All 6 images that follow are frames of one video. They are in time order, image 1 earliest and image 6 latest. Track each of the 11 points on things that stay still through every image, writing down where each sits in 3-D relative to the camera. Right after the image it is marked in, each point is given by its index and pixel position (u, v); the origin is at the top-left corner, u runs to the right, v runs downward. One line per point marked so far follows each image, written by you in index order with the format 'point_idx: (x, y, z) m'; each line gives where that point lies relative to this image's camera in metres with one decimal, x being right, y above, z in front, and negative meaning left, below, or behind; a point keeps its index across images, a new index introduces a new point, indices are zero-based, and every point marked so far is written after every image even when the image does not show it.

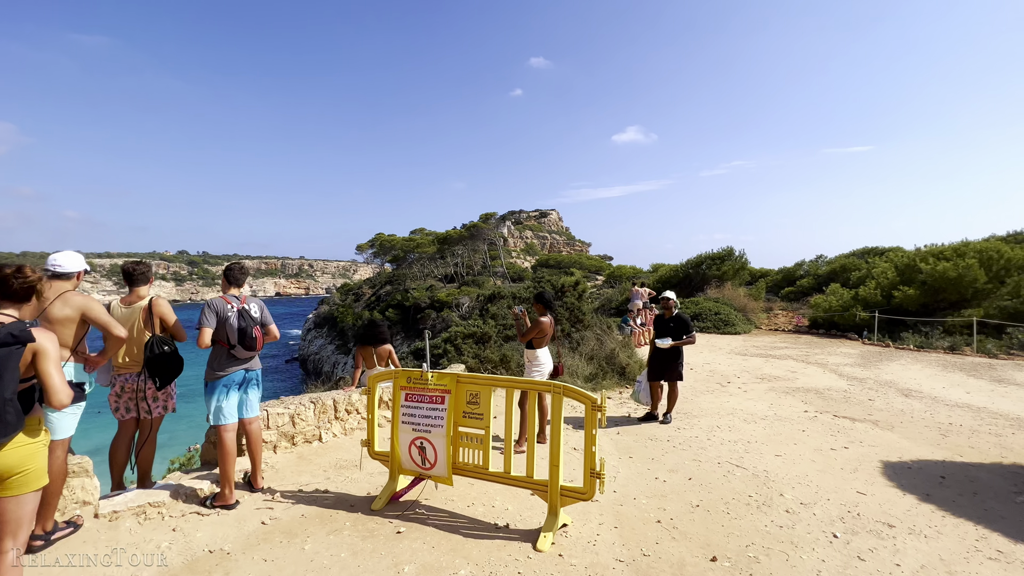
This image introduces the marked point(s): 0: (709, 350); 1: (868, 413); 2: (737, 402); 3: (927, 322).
0: (+6.8, -2.2, +15.4) m
1: (+5.8, -2.0, +7.3) m
2: (+4.1, -2.1, +8.2) m
3: (+16.4, -1.4, +17.6) m
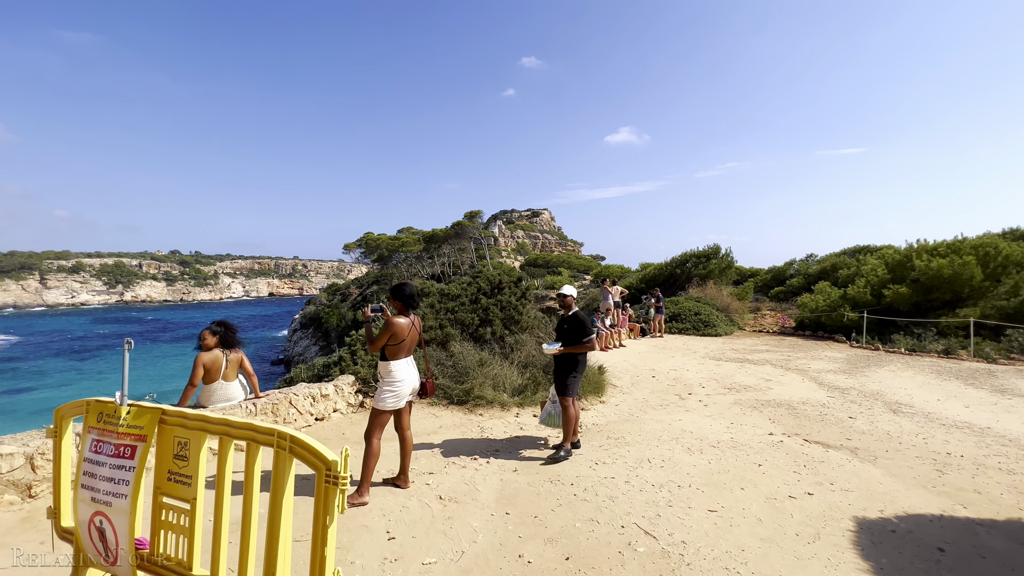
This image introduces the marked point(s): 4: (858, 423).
0: (+5.4, -2.1, +14.0) m
1: (+4.4, -2.0, +5.9) m
2: (+2.7, -2.0, +6.8) m
3: (+14.9, -1.3, +16.2) m
4: (+5.0, -1.9, +6.4) m
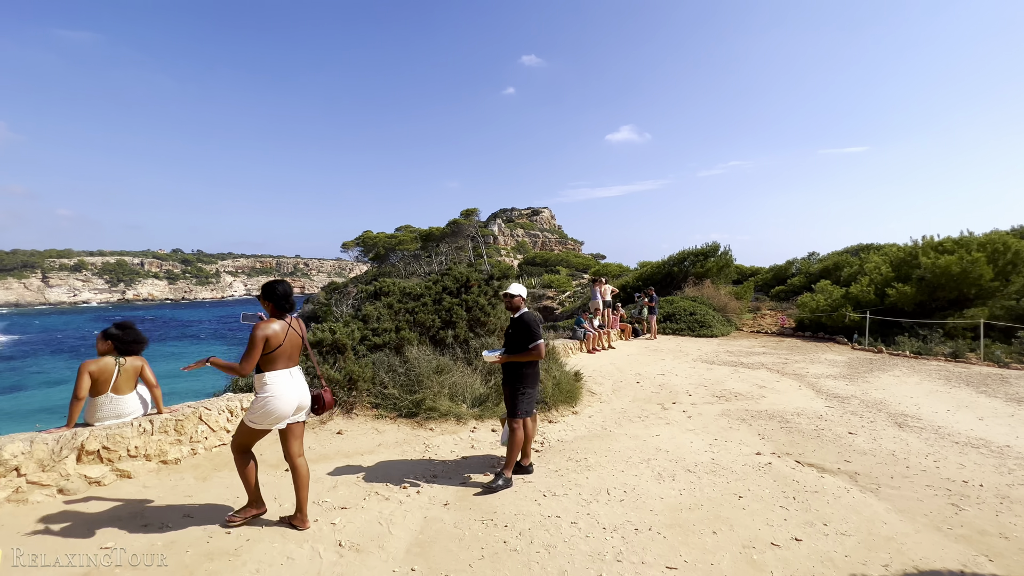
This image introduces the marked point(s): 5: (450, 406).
0: (+4.8, -2.1, +13.2) m
1: (+3.8, -1.9, +5.1) m
2: (+2.1, -2.0, +6.0) m
3: (+14.3, -1.3, +15.4) m
4: (+4.4, -1.9, +5.6) m
5: (-0.8, -1.6, +6.1) m
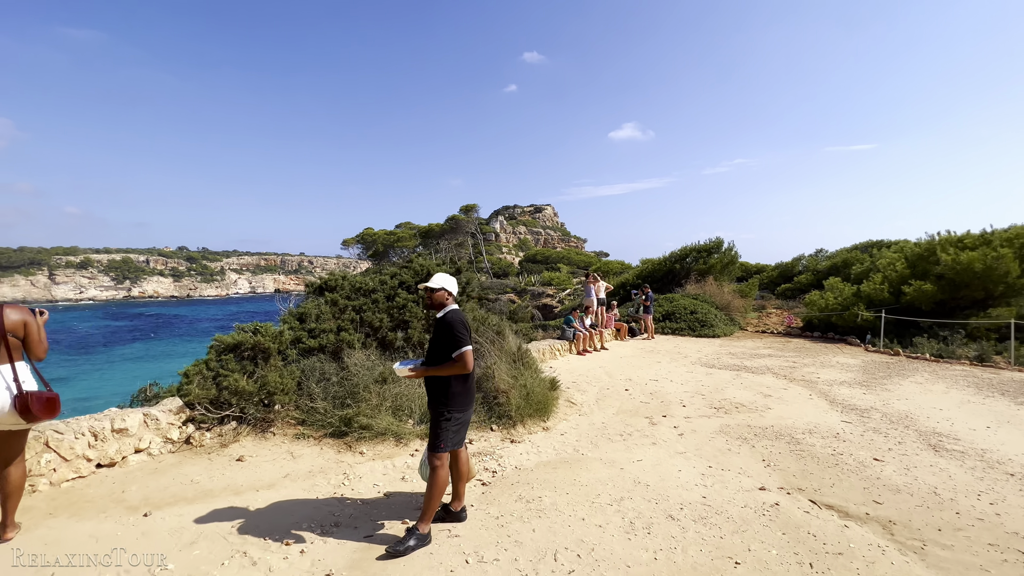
0: (+4.3, -2.0, +12.1) m
1: (+3.2, -1.9, +4.0) m
2: (+1.5, -1.9, +4.9) m
3: (+13.8, -1.2, +14.2) m
4: (+3.8, -1.9, +4.5) m
5: (-1.4, -1.5, +5.1) m
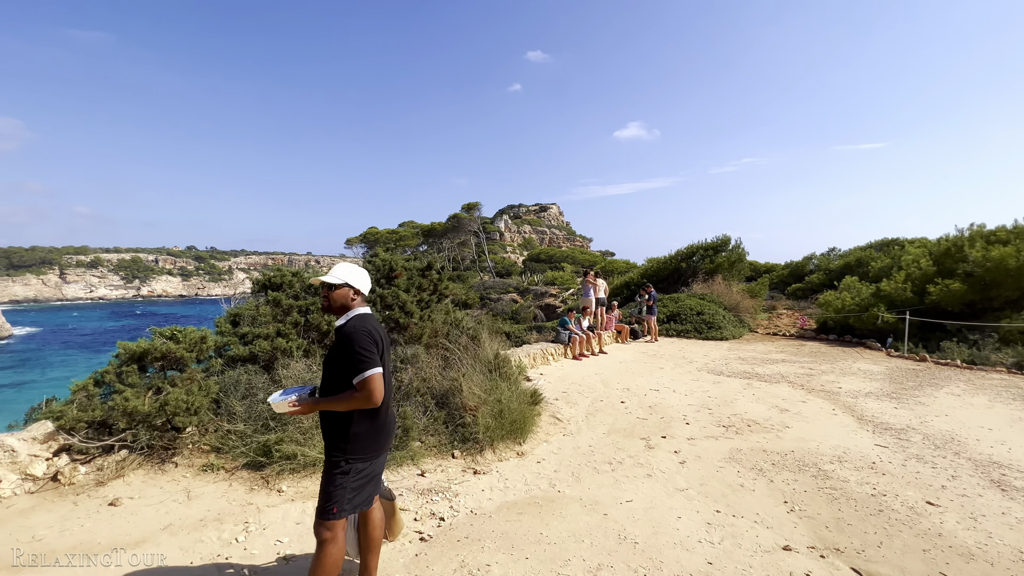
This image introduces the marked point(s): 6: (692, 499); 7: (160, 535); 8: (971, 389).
0: (+4.0, -1.9, +11.1) m
1: (+2.8, -1.9, +3.0) m
2: (+1.2, -1.9, +3.9) m
3: (+13.6, -1.2, +13.0) m
4: (+3.4, -1.8, +3.5) m
5: (-1.8, -1.5, +4.1) m
6: (+1.6, -1.9, +4.1) m
7: (-2.5, -1.8, +3.2) m
8: (+8.9, -1.9, +8.6) m
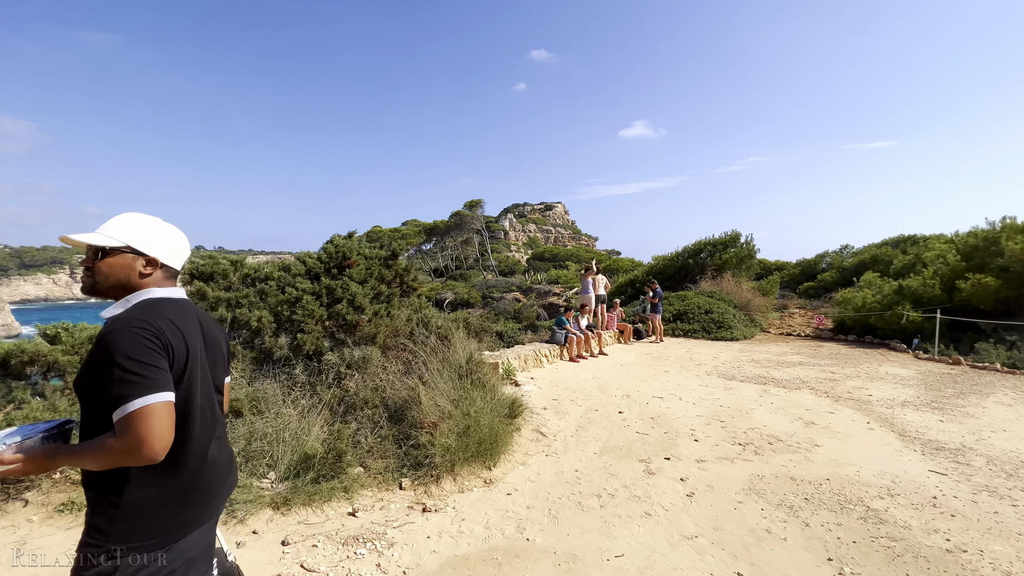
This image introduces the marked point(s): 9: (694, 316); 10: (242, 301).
0: (+3.8, -1.8, +10.0) m
1: (+2.5, -1.7, +1.9) m
2: (+0.8, -1.8, +2.9) m
3: (+13.4, -1.0, +11.9) m
4: (+3.1, -1.7, +2.5) m
5: (-2.1, -1.4, +3.2) m
6: (+1.3, -1.8, +3.1) m
7: (-2.9, -1.7, +2.2) m
8: (+8.6, -1.8, +7.5) m
9: (+6.6, -1.0, +16.0) m
10: (-2.9, -0.1, +4.8) m
